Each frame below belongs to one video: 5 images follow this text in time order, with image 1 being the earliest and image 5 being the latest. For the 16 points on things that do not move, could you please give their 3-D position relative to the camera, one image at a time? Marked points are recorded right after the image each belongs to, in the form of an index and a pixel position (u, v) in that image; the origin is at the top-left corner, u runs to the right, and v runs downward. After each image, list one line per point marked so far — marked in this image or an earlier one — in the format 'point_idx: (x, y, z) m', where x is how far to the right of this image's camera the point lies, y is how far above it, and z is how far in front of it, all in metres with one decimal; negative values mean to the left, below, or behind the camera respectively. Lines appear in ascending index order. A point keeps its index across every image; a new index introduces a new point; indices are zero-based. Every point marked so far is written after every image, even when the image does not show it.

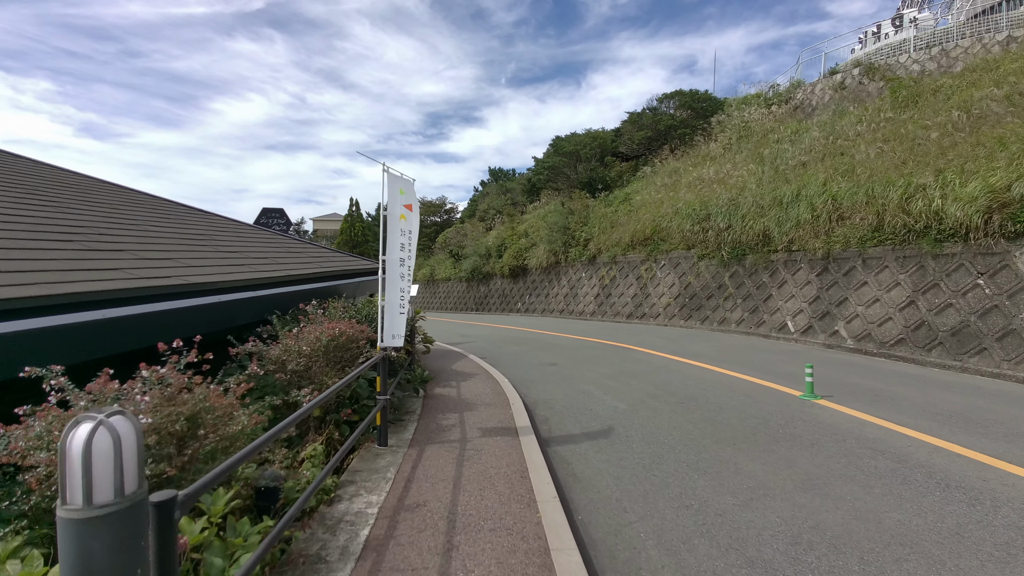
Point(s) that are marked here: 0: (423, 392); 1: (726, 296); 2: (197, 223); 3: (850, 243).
0: (-1.2, -1.3, +6.6) m
1: (+6.2, -0.2, +15.4) m
2: (-5.1, +1.1, +8.6) m
3: (+7.6, +1.0, +11.8) m
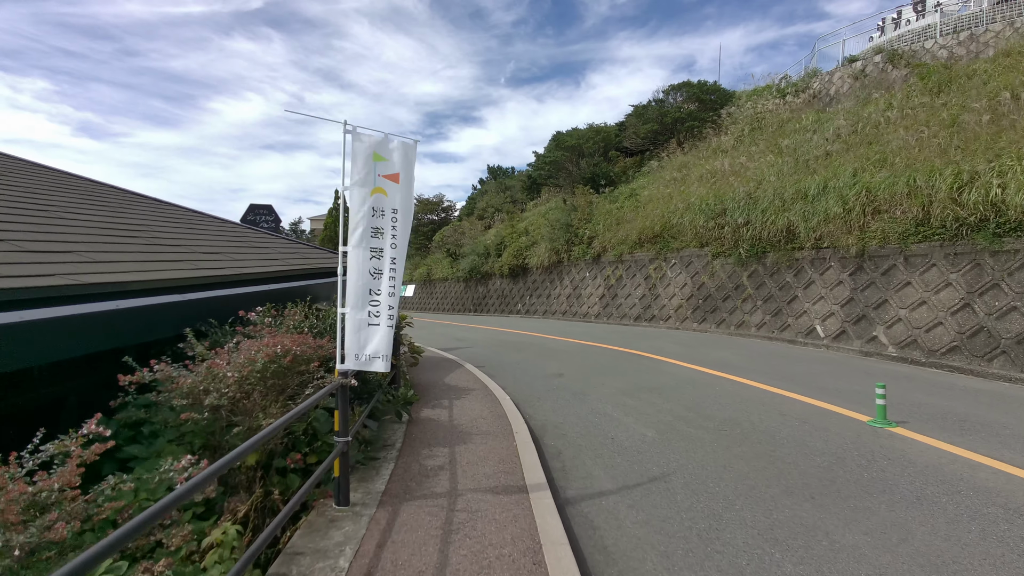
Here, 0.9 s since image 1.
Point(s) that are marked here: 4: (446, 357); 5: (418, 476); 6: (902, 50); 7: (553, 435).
0: (-1.1, -1.3, +5.4) m
1: (+6.2, -0.3, +14.2) m
2: (-5.1, +1.1, +7.3) m
3: (+7.6, +1.0, +10.6) m
4: (-1.3, -1.4, +10.8) m
5: (-0.7, -1.4, +3.9) m
6: (+14.2, +8.6, +19.1) m
7: (+0.4, -1.5, +5.5) m
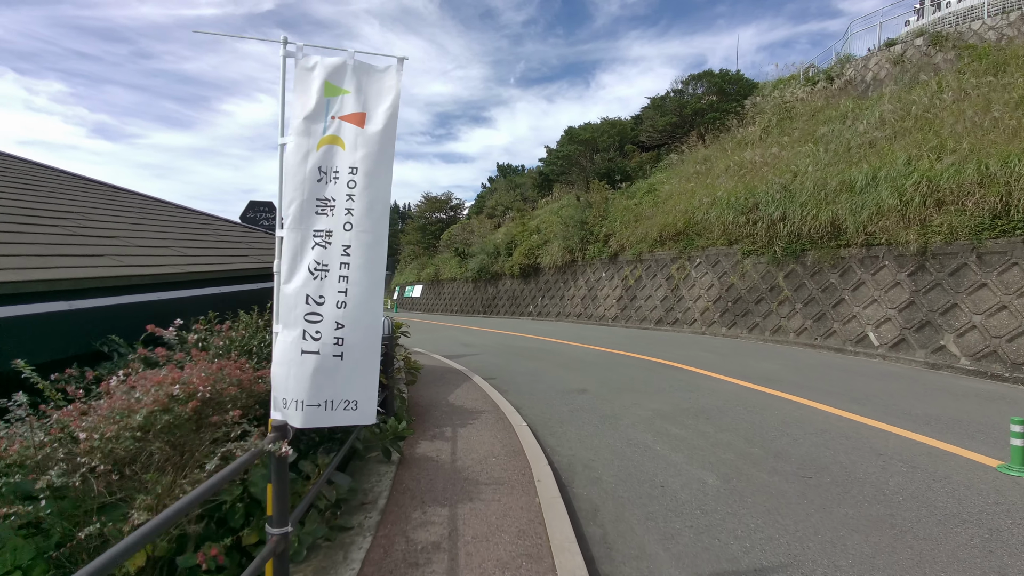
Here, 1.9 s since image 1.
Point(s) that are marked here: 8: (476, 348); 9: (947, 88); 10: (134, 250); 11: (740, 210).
0: (-1.0, -1.4, +4.2) m
1: (+6.5, -0.3, +12.8) m
2: (-4.9, +1.1, +6.2) m
3: (+7.9, +1.0, +9.3) m
4: (-1.1, -1.5, +9.6) m
5: (-0.6, -1.4, +2.7) m
6: (+14.6, +8.6, +17.7) m
7: (+0.6, -1.6, +4.2) m
8: (-0.9, -1.5, +13.3) m
9: (+11.4, +5.3, +13.9) m
10: (-3.7, +0.4, +5.1) m
11: (+6.3, +2.1, +14.5) m
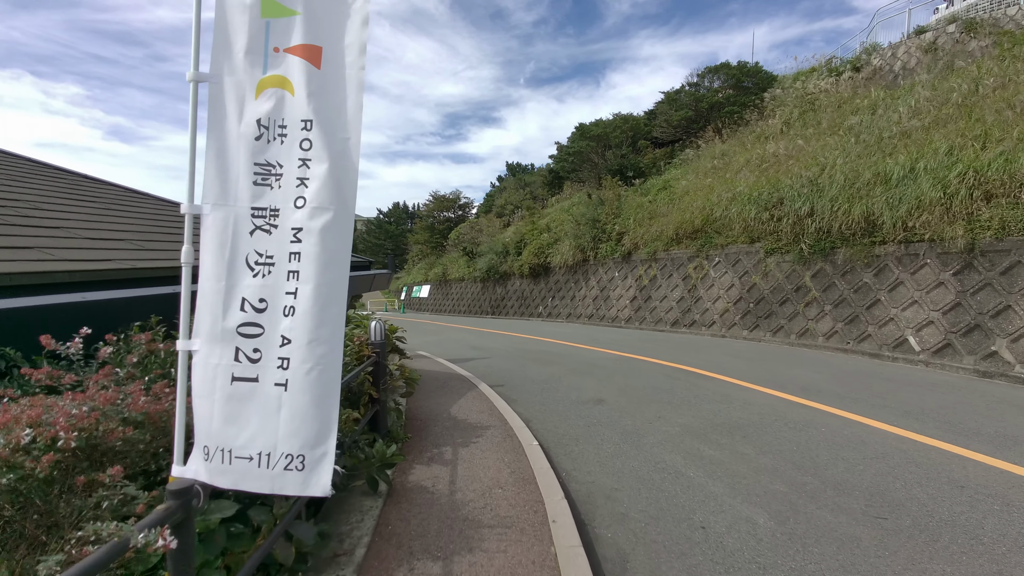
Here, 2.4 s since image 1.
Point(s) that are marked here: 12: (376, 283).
0: (-0.9, -1.4, +3.6) m
1: (+6.8, -0.3, +12.0) m
2: (-4.8, +1.1, +5.6) m
3: (+8.0, +0.9, +8.5) m
4: (-0.9, -1.5, +9.0) m
5: (-0.5, -1.4, +2.1) m
6: (+14.9, +8.6, +16.7) m
7: (+0.6, -1.5, +3.5) m
8: (-0.7, -1.5, +12.6) m
9: (+11.6, +5.2, +13.0) m
10: (-3.6, +0.4, +4.5) m
11: (+6.5, +2.1, +13.7) m
12: (-2.2, +0.1, +8.4) m
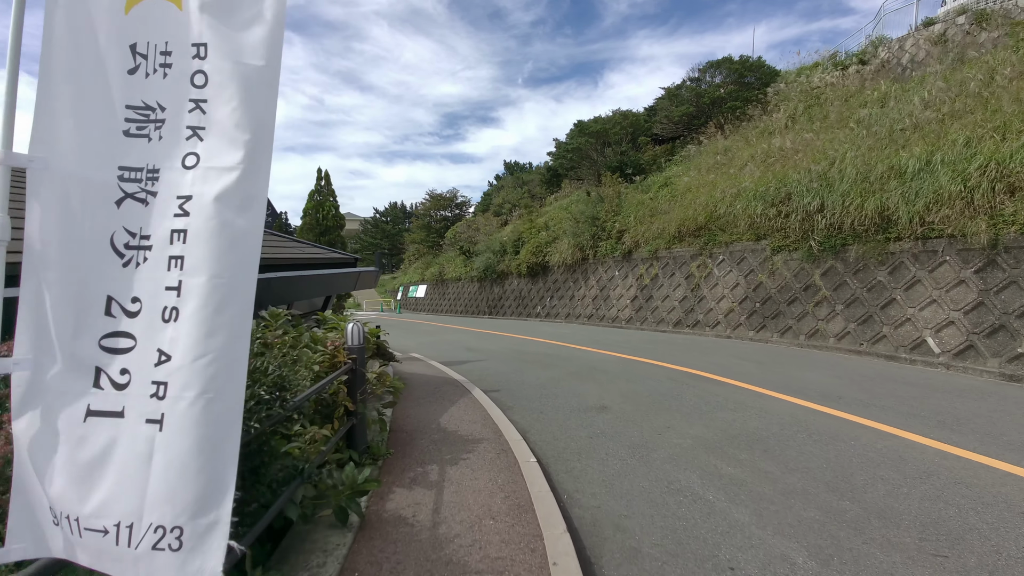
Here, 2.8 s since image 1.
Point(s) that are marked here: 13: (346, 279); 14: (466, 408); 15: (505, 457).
0: (-0.9, -1.3, +3.0) m
1: (+6.7, -0.3, +11.5) m
2: (-4.8, +1.1, +5.1) m
3: (+8.0, +1.0, +8.0) m
4: (-1.0, -1.4, +8.4) m
5: (-0.6, -1.4, +1.5) m
6: (+14.8, +8.6, +16.3) m
7: (+0.6, -1.5, +3.0) m
8: (-0.8, -1.5, +12.1) m
9: (+11.6, +5.3, +12.5) m
10: (-3.6, +0.4, +3.9) m
11: (+6.4, +2.2, +13.2) m
12: (-2.2, +0.1, +7.9) m
13: (-2.3, +0.1, +7.3) m
14: (-0.5, -1.4, +6.2) m
15: (-0.1, -1.4, +4.4) m
